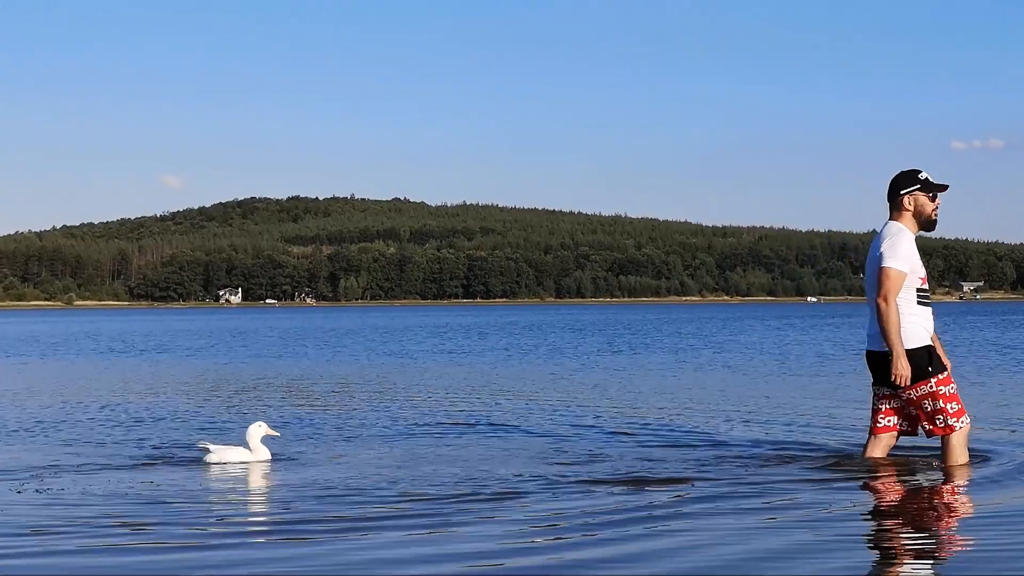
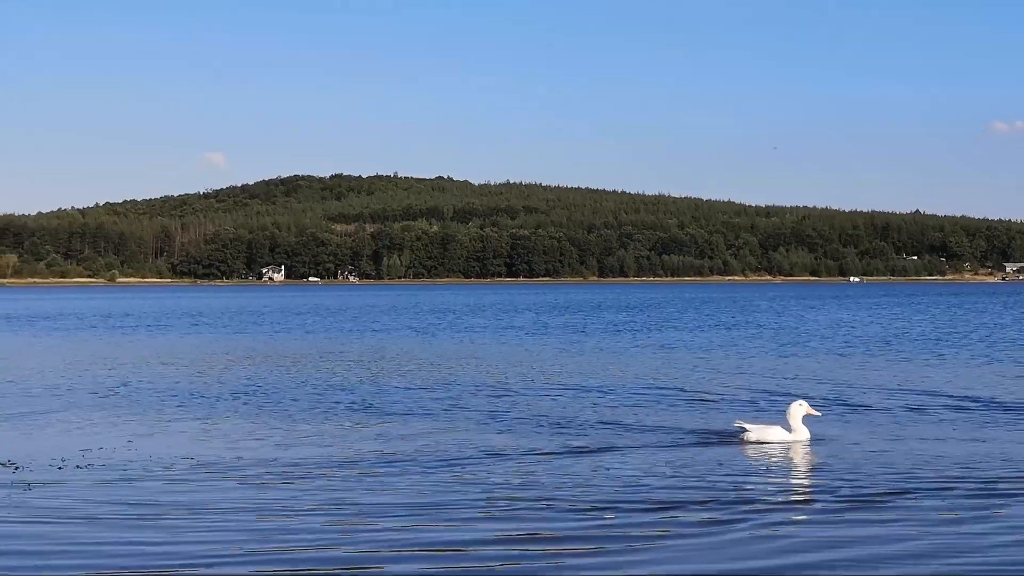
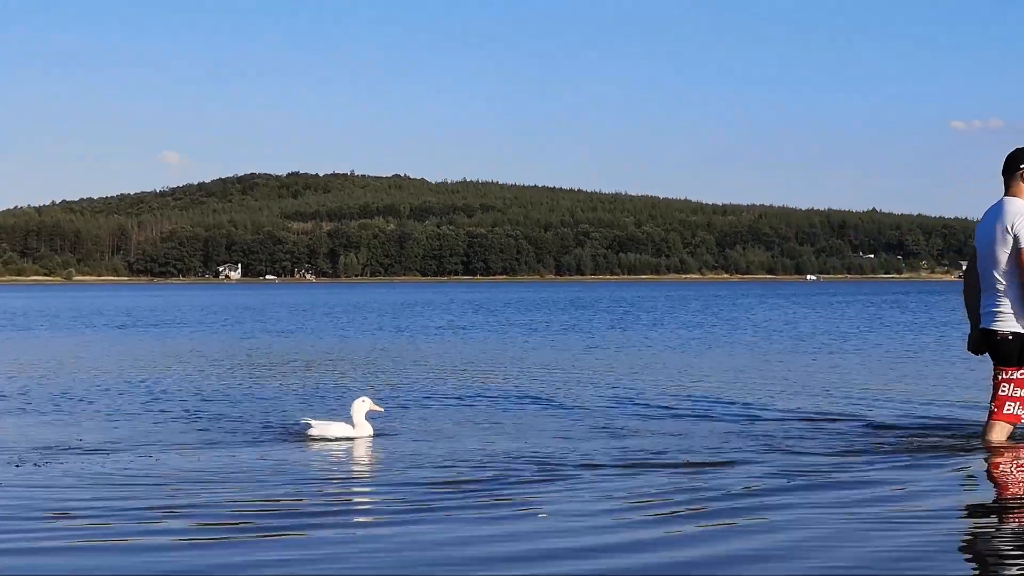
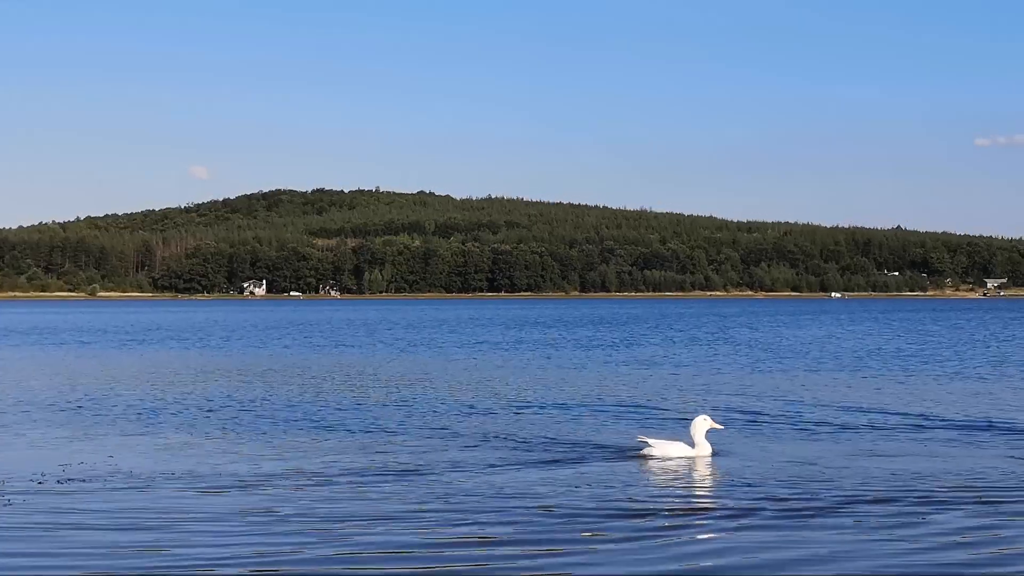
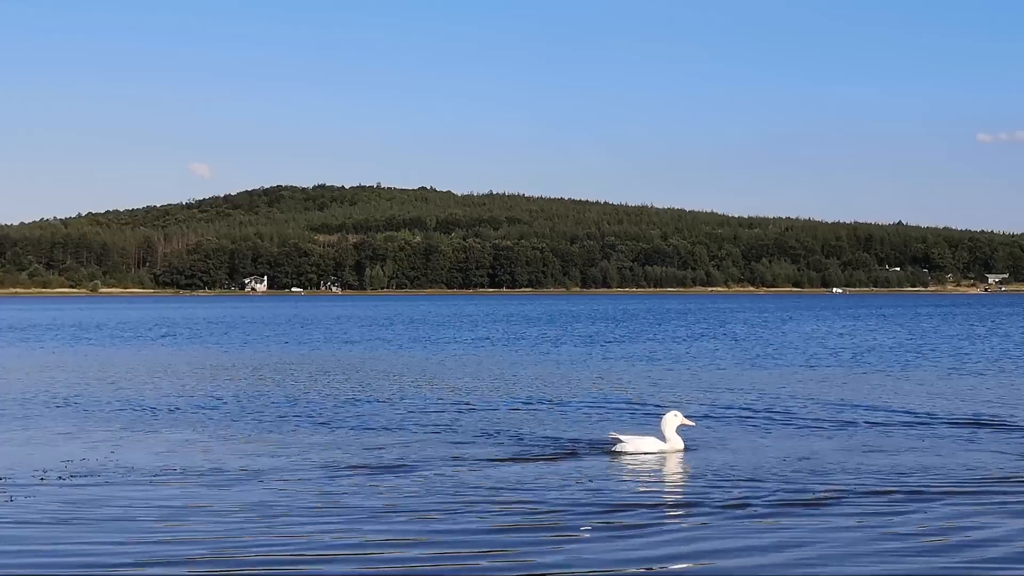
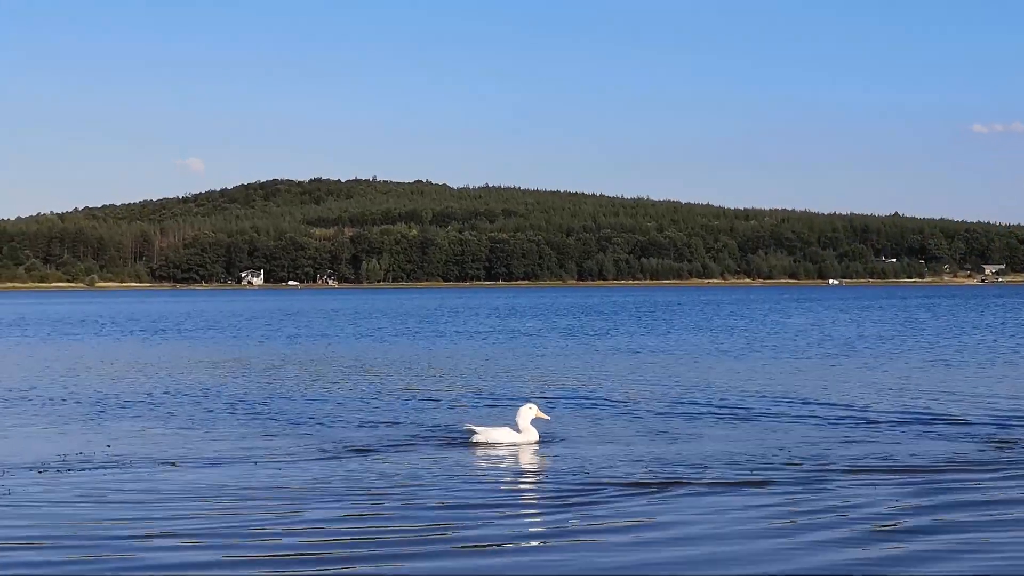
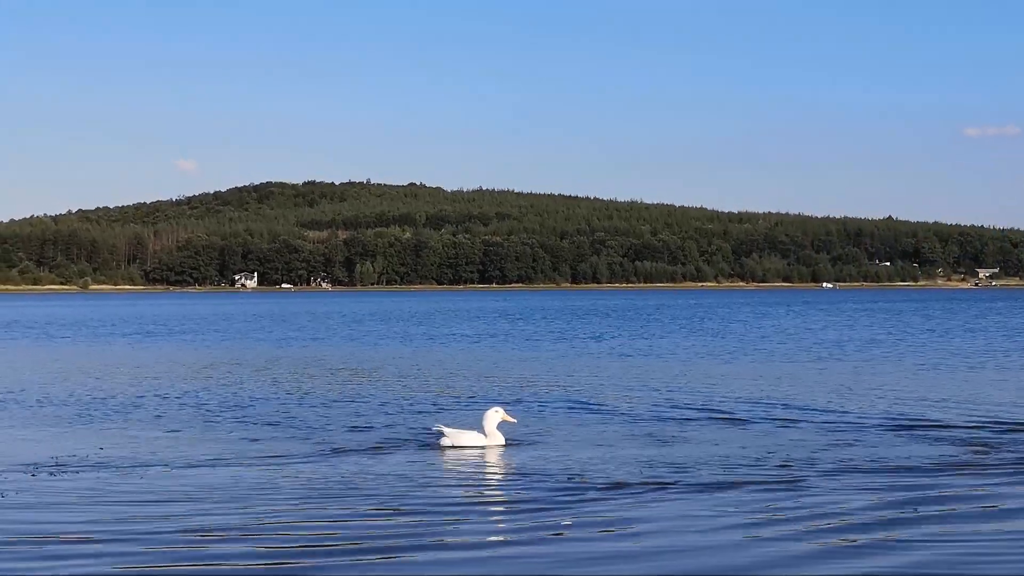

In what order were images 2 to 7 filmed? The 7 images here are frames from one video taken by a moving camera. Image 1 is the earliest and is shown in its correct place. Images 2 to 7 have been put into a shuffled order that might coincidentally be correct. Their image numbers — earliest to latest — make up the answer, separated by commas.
3, 7, 6, 5, 4, 2
